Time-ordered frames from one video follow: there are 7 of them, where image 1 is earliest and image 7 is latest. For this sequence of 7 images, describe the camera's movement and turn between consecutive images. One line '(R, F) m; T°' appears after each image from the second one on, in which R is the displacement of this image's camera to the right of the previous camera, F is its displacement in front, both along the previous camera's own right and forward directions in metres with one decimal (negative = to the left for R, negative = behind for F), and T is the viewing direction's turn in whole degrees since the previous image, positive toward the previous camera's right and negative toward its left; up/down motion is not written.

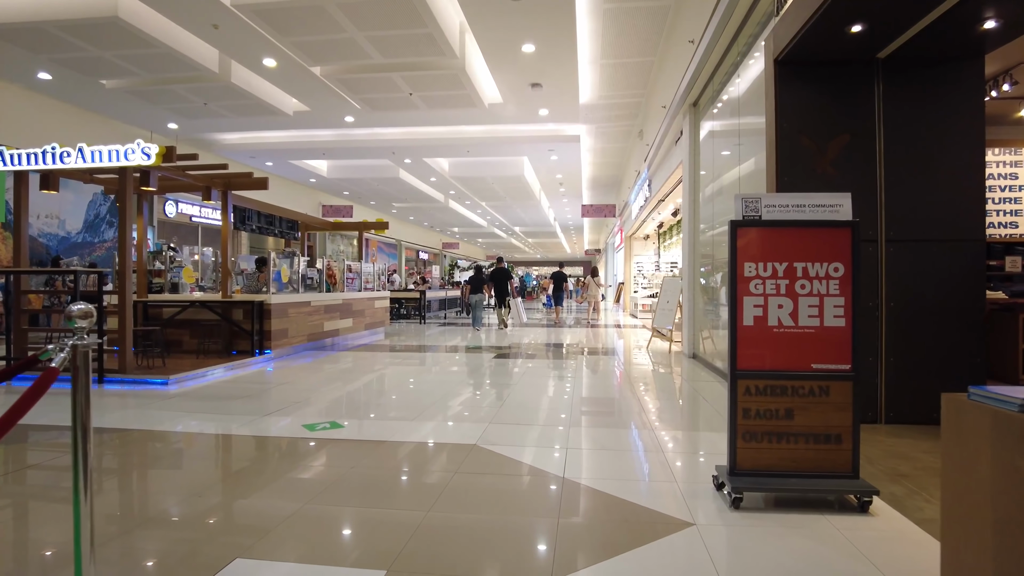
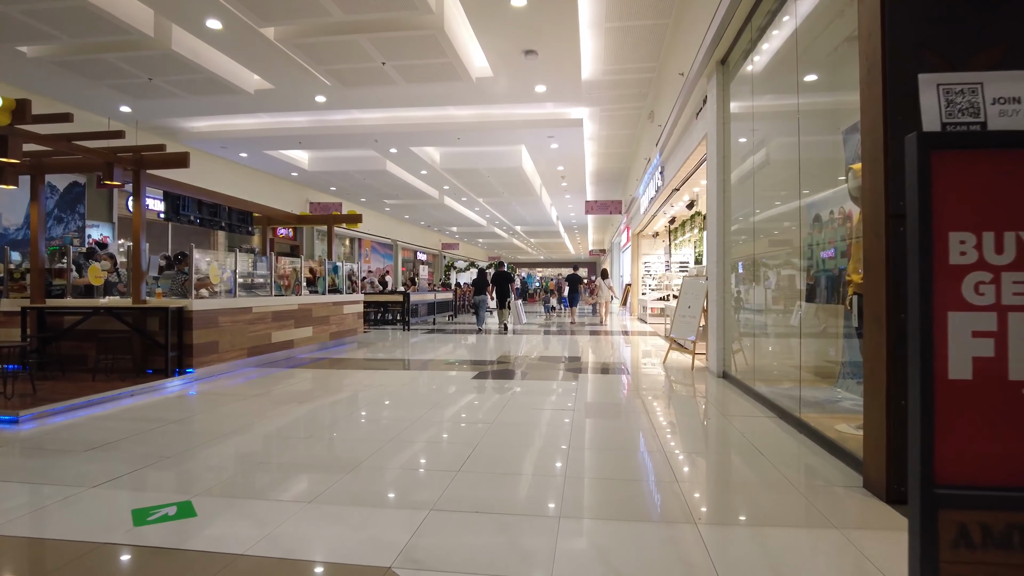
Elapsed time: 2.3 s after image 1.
(+0.1, +1.1) m; 0°
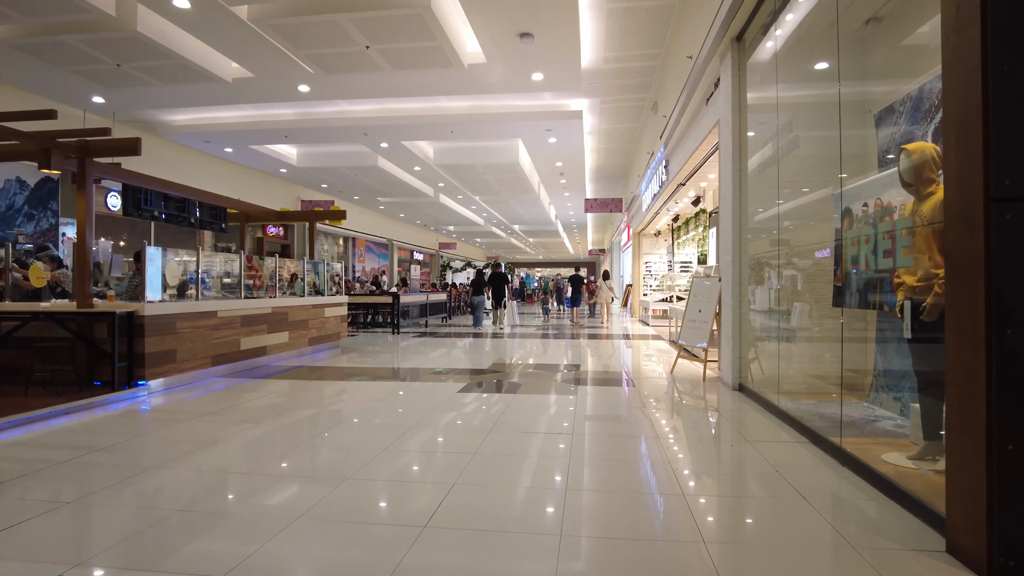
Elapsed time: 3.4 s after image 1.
(0.0, +0.5) m; 0°
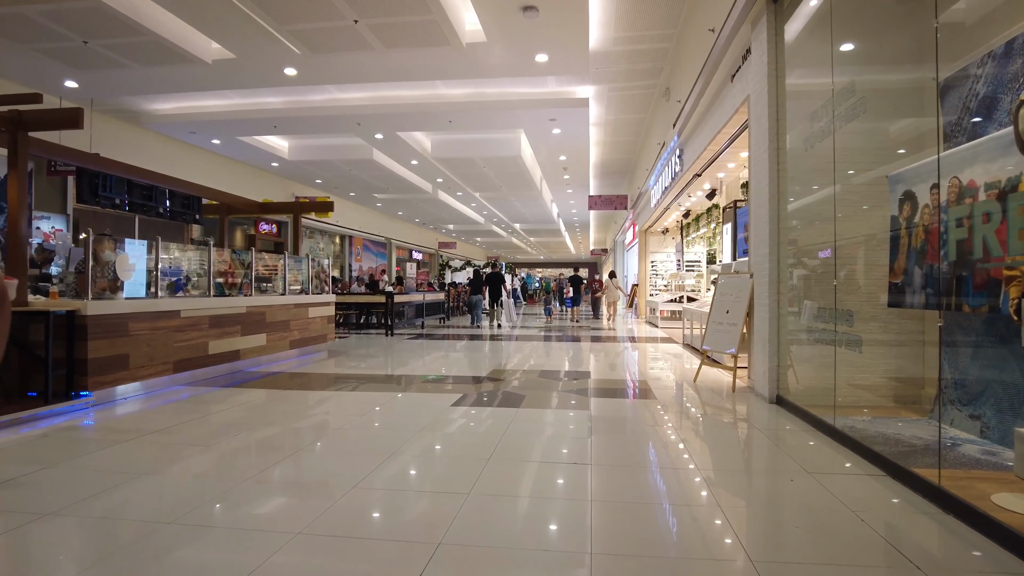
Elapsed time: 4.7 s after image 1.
(0.0, +0.5) m; 0°
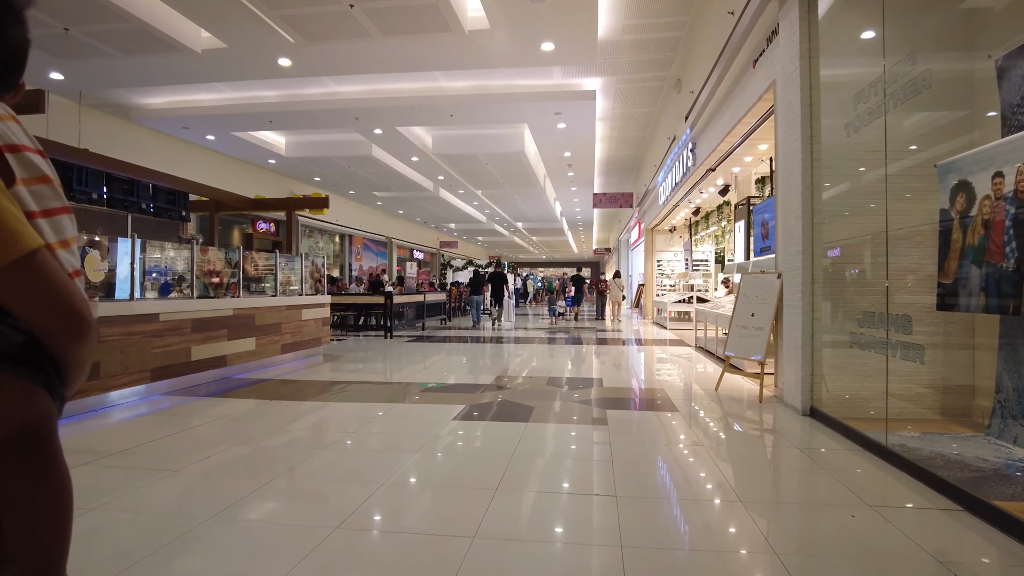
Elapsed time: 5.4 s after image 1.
(0.0, +0.3) m; 0°
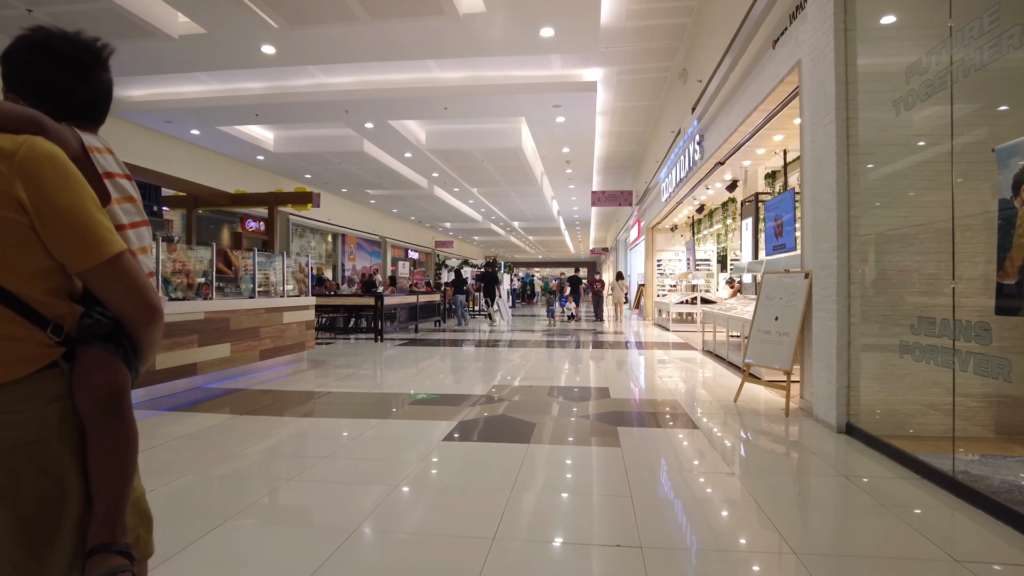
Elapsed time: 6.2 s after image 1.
(0.0, +0.4) m; 0°
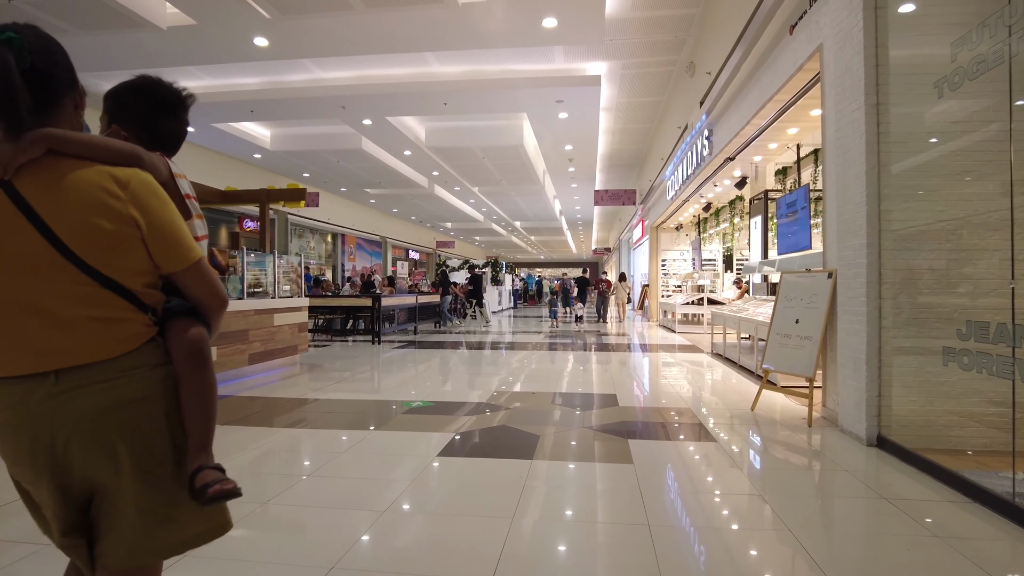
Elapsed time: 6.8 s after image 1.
(0.0, +0.2) m; 0°
